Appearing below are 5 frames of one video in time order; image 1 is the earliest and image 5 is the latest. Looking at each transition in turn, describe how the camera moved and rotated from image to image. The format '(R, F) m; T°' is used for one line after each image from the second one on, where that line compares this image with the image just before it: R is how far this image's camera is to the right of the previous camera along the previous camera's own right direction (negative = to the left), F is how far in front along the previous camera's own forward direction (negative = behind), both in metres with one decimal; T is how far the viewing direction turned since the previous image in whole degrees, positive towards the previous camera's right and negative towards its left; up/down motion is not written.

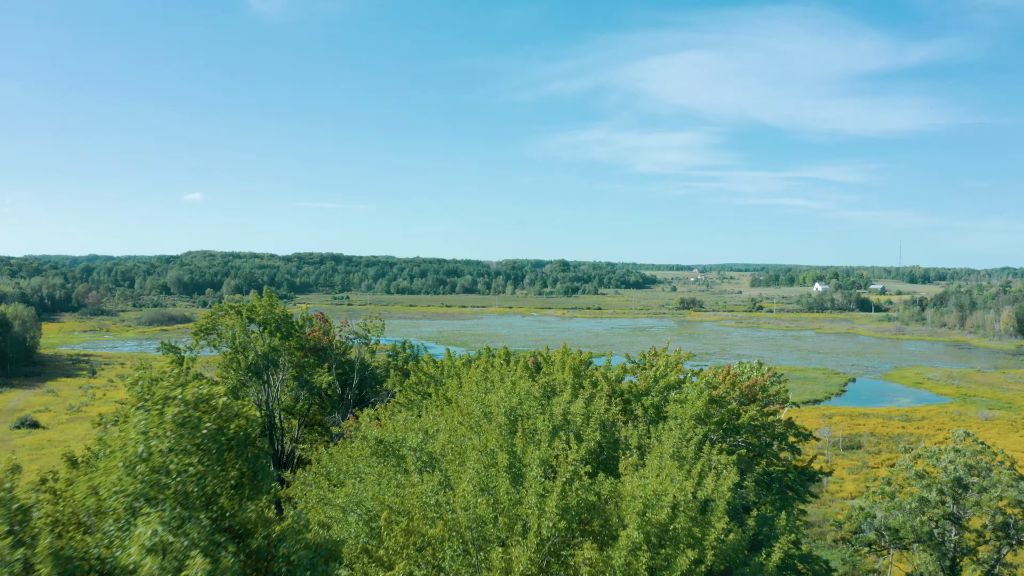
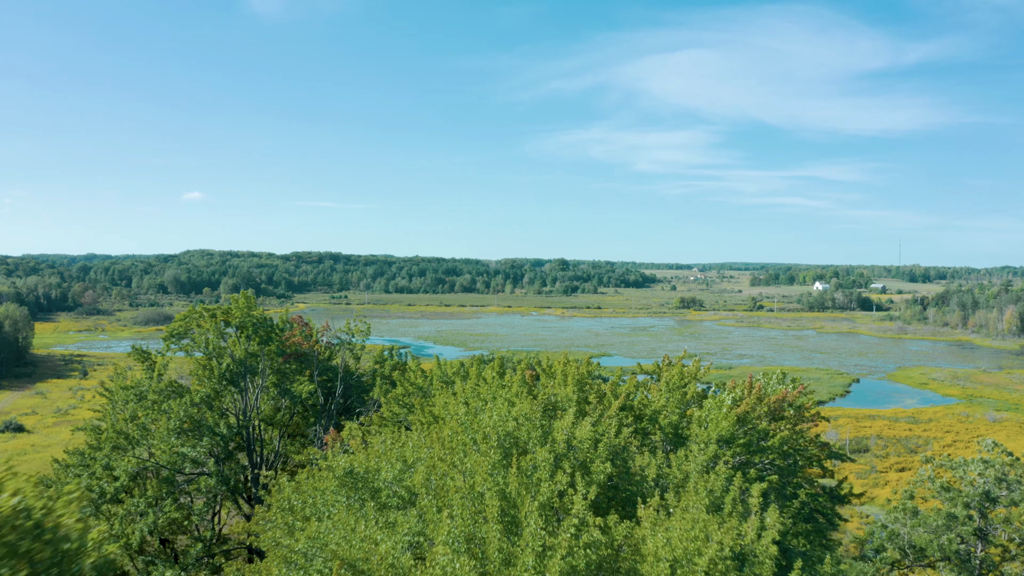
(+0.1, +1.6) m; 0°
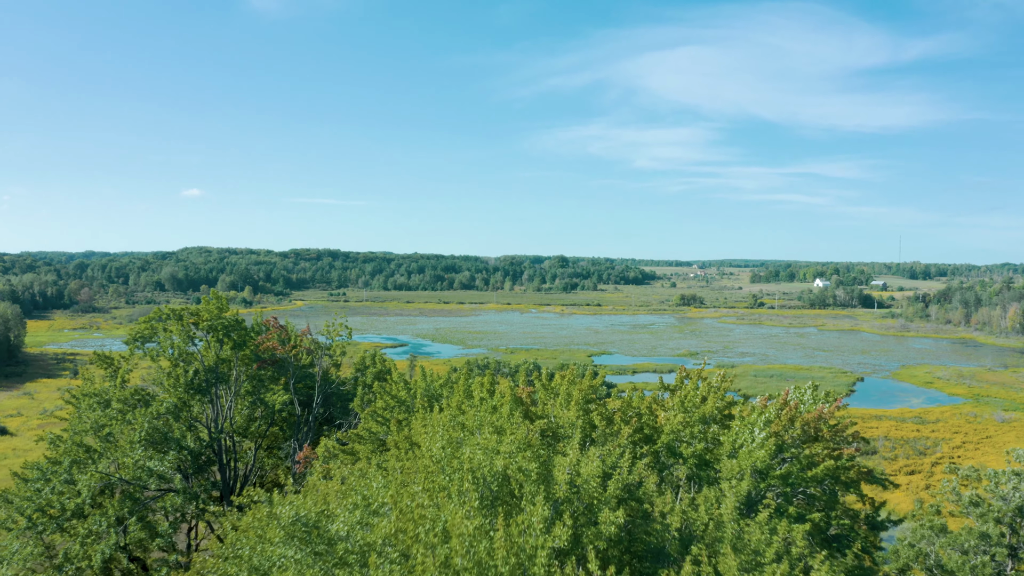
(+0.1, +1.7) m; 0°
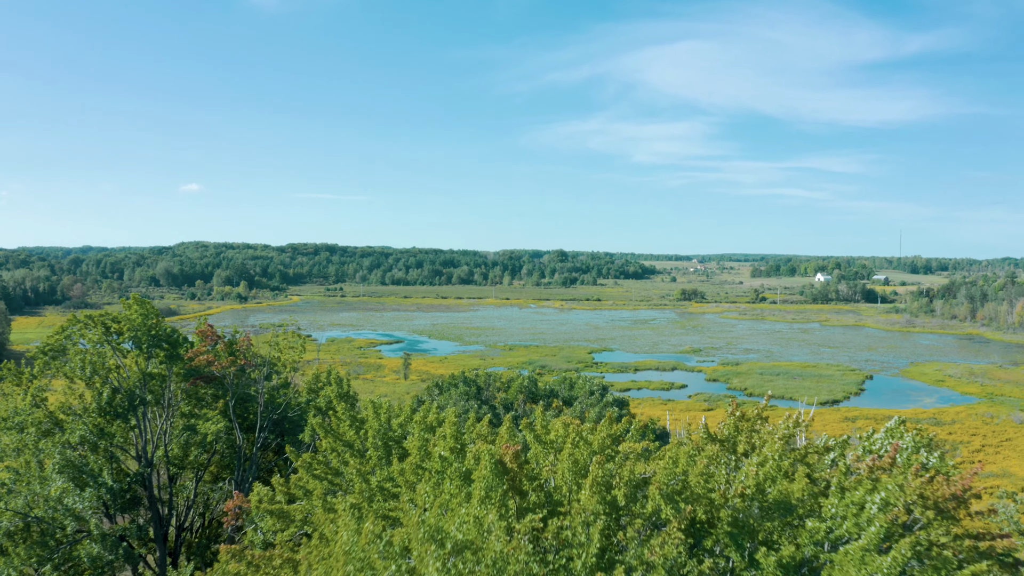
(+0.2, +3.2) m; 0°
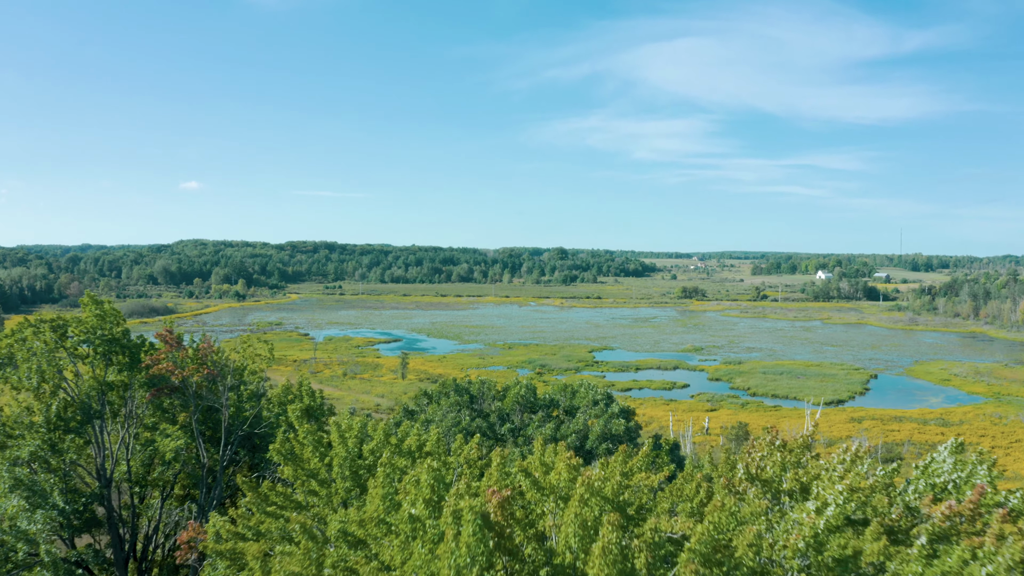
(+0.1, +1.4) m; 0°
